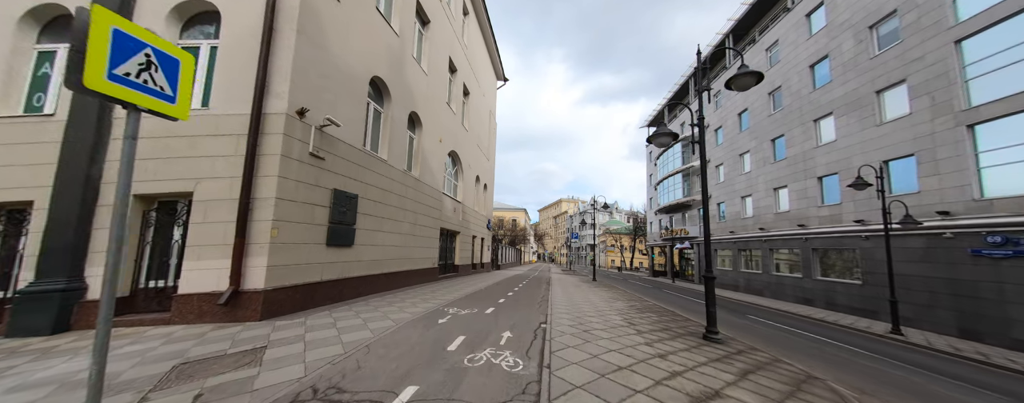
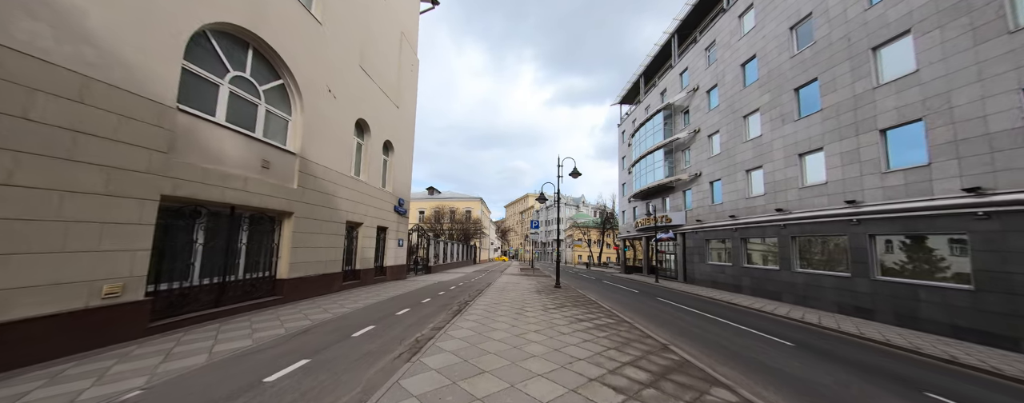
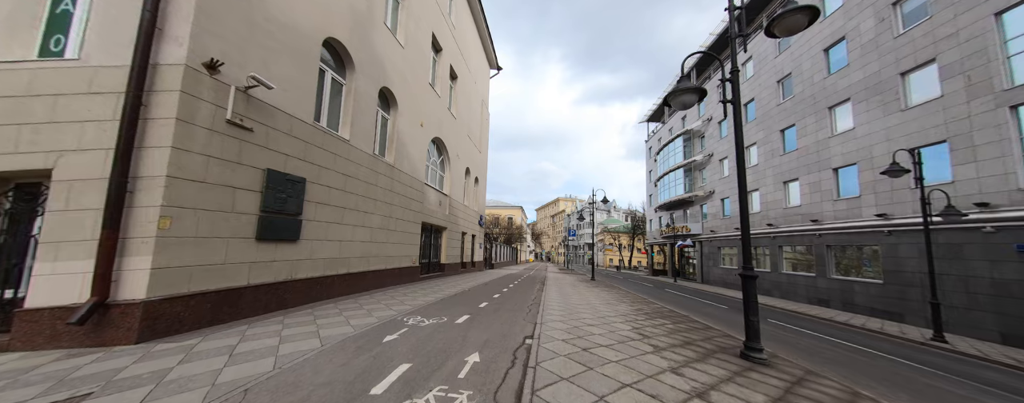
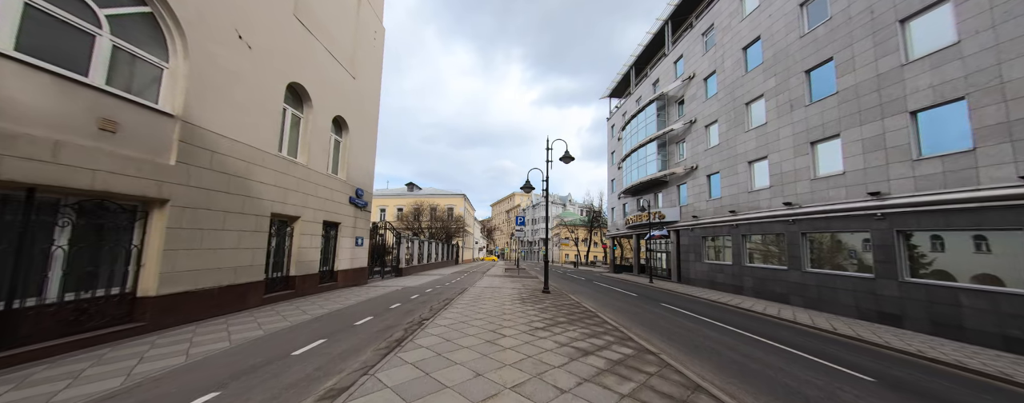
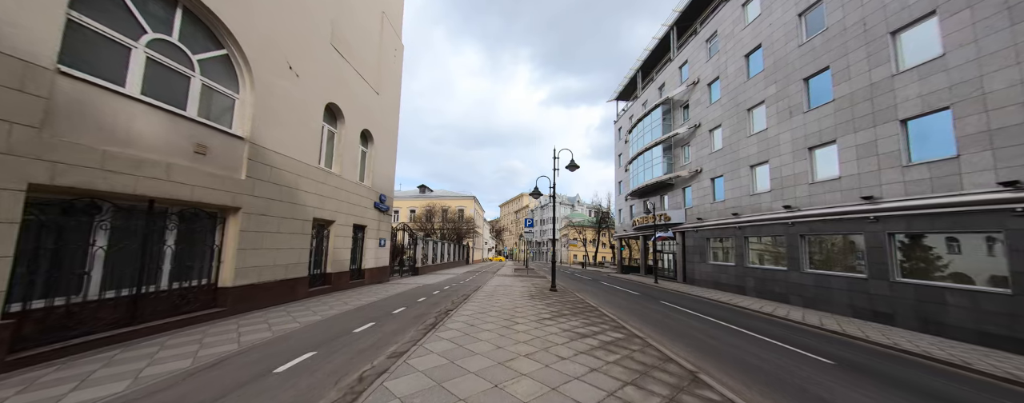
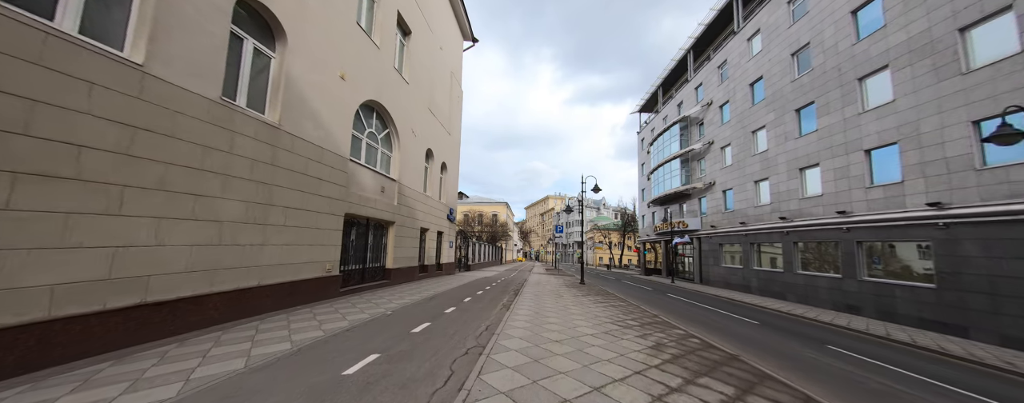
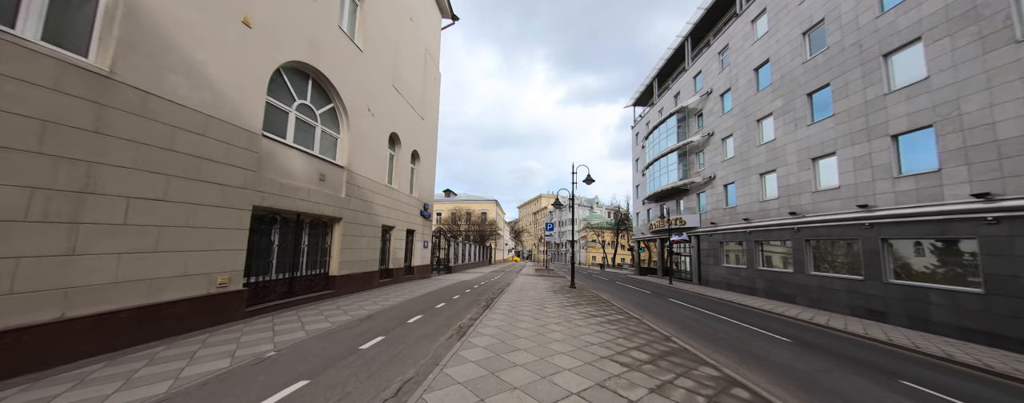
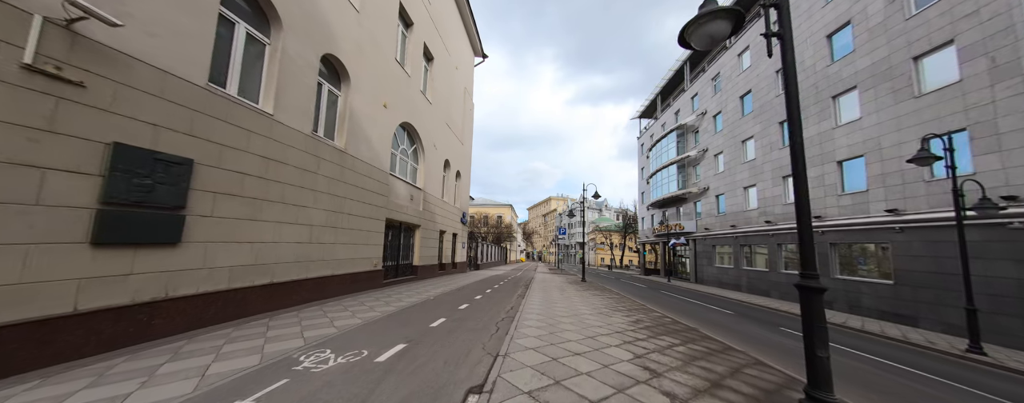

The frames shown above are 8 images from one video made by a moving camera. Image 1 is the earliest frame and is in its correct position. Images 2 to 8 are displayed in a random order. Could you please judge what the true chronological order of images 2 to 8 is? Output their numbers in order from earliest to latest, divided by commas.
3, 8, 6, 7, 2, 5, 4
